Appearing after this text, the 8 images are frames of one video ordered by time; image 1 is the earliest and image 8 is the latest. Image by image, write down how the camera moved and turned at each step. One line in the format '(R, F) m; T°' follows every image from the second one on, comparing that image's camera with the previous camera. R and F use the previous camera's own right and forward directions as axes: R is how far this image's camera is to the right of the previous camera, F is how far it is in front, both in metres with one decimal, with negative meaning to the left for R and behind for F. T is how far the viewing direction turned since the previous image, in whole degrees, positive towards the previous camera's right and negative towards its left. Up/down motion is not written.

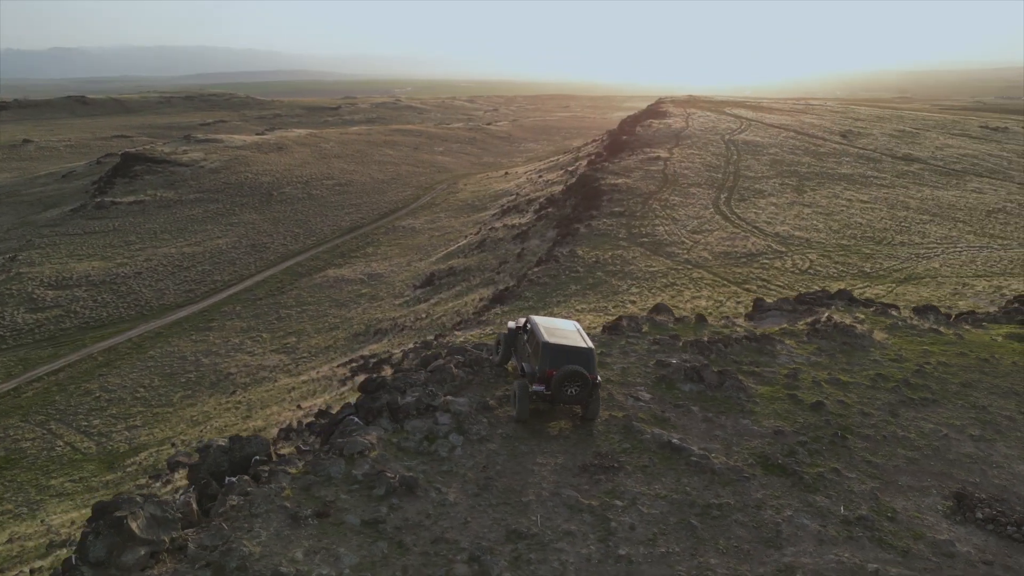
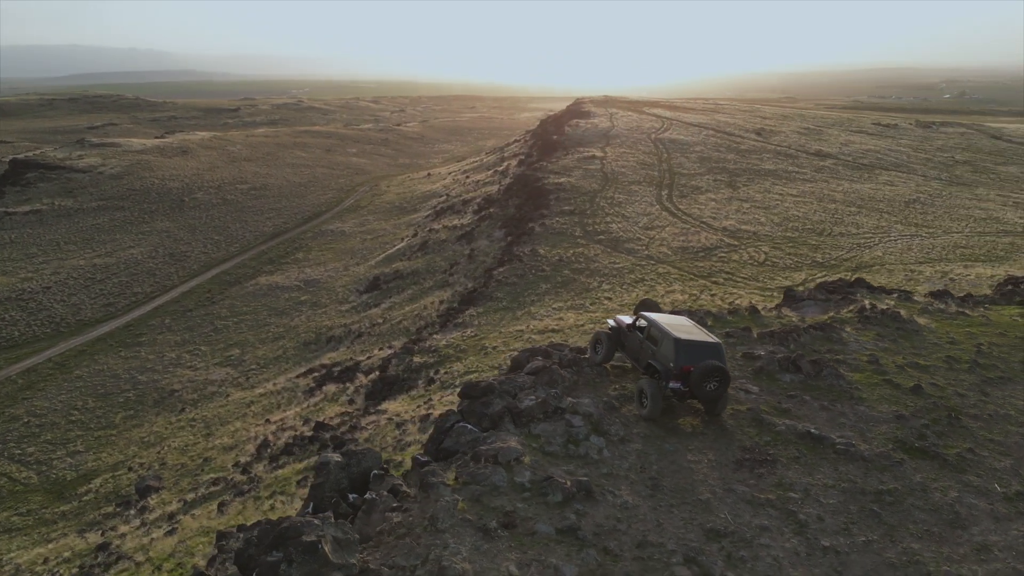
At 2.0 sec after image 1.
(-2.5, +0.4) m; +7°
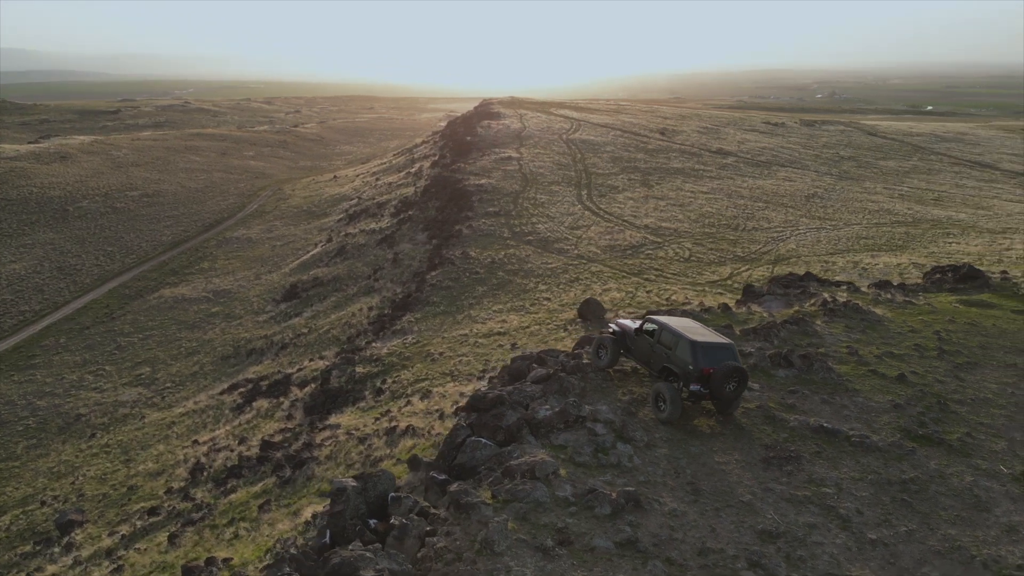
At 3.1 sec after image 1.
(-1.3, +0.3) m; +7°
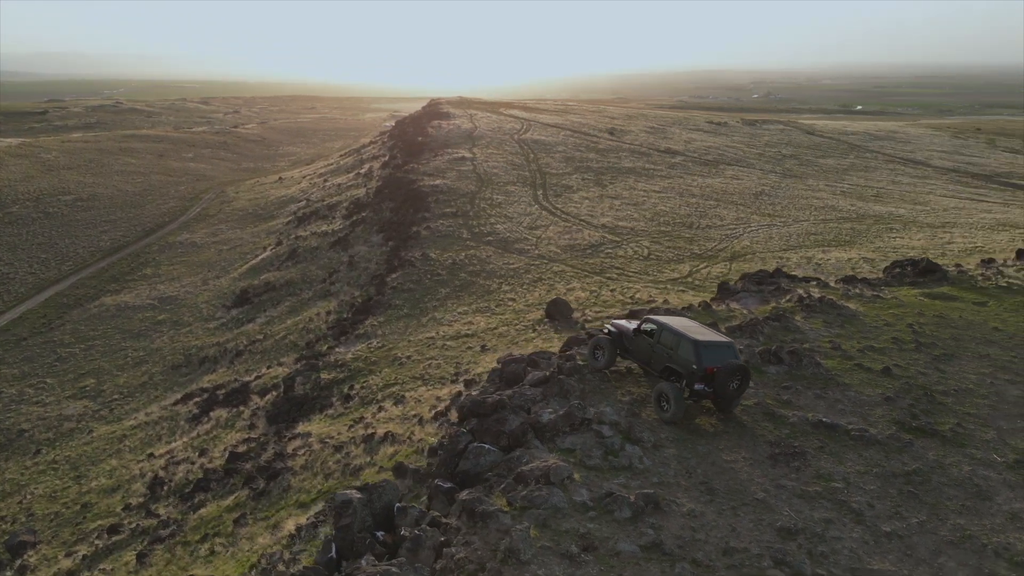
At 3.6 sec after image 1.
(-0.6, +0.1) m; +4°
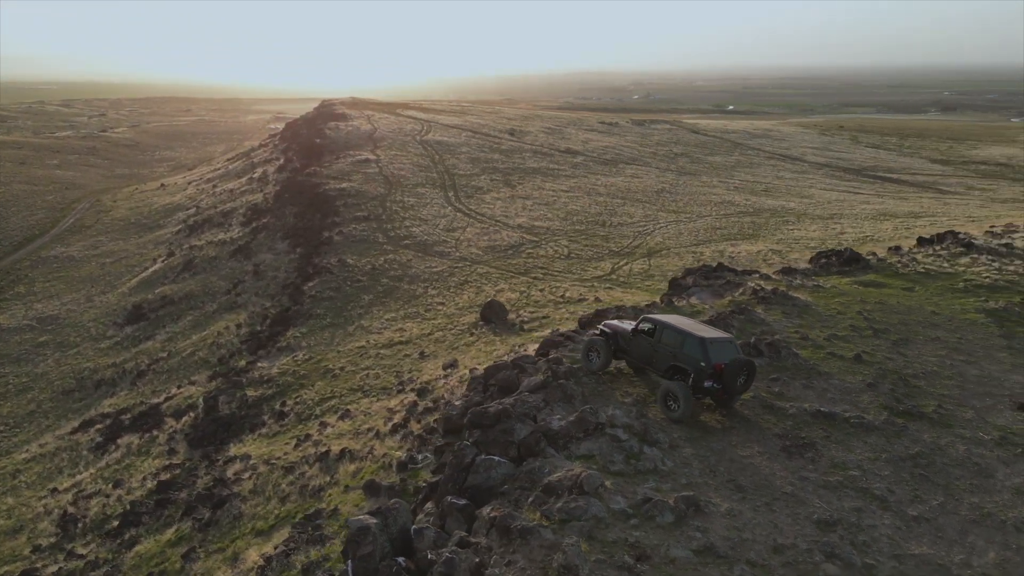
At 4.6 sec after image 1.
(-1.2, +0.4) m; +8°
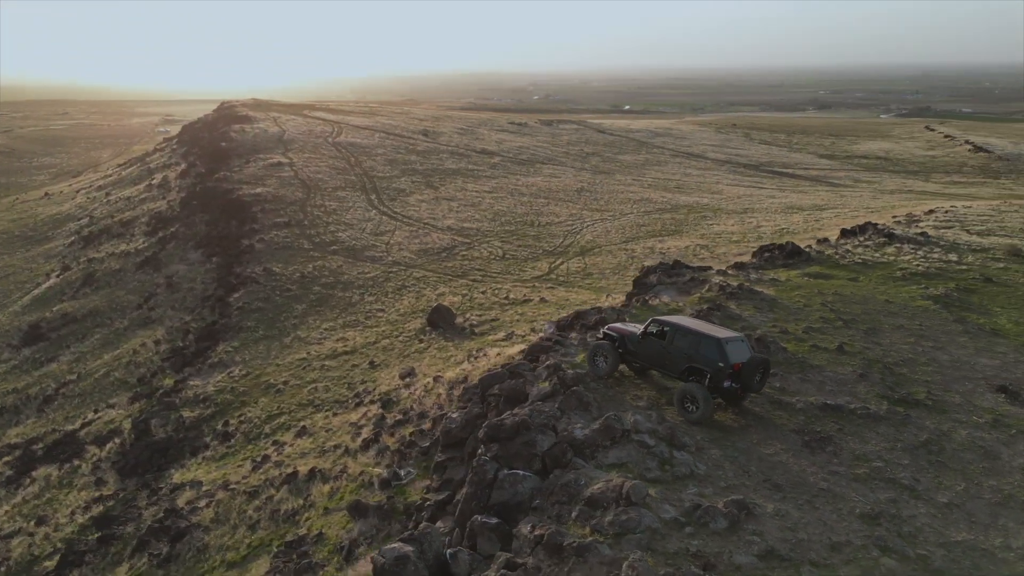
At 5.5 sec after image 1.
(-1.2, +0.3) m; +7°
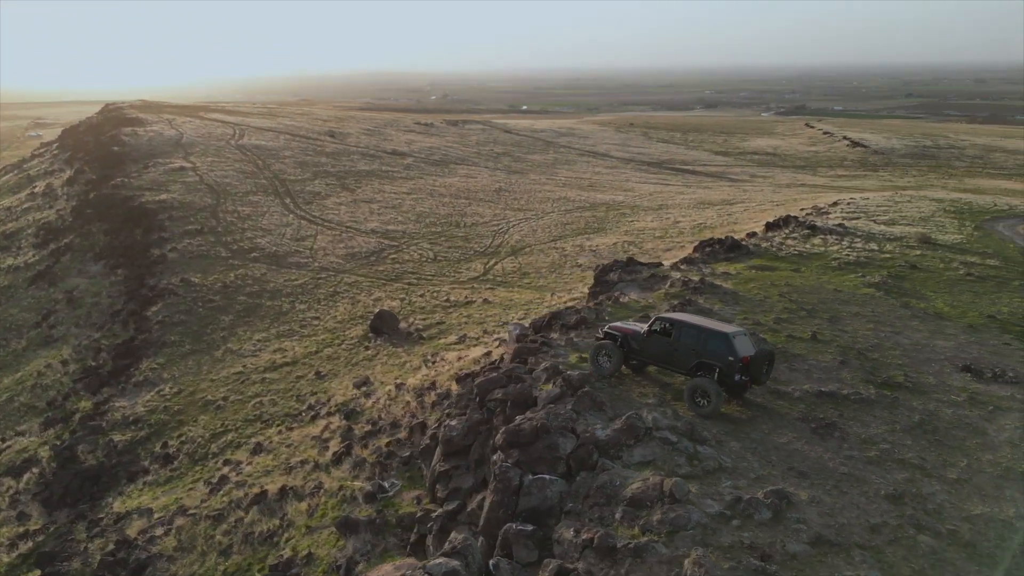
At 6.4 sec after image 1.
(-1.2, +0.2) m; +7°
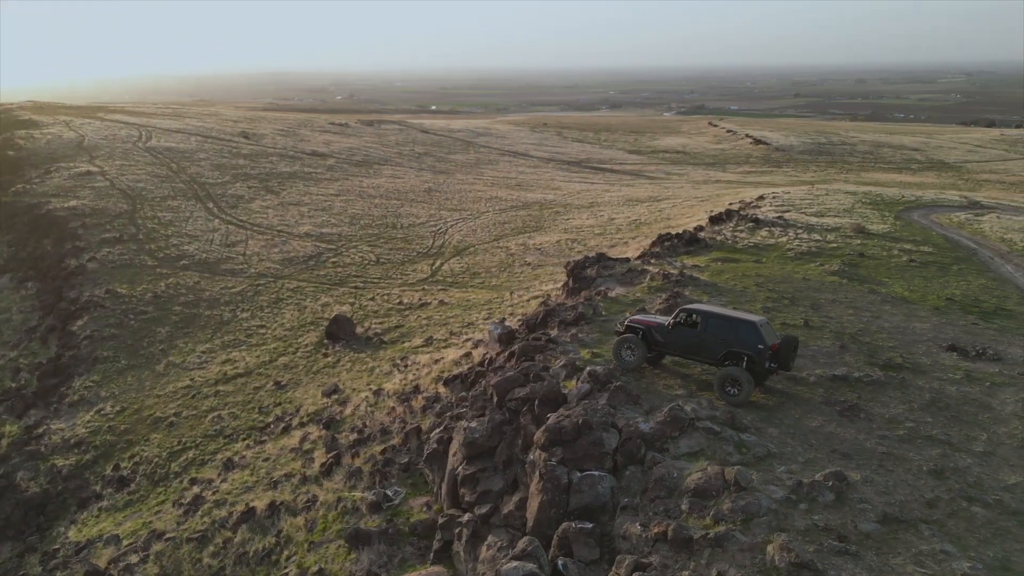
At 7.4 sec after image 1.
(-1.4, +0.2) m; +6°
